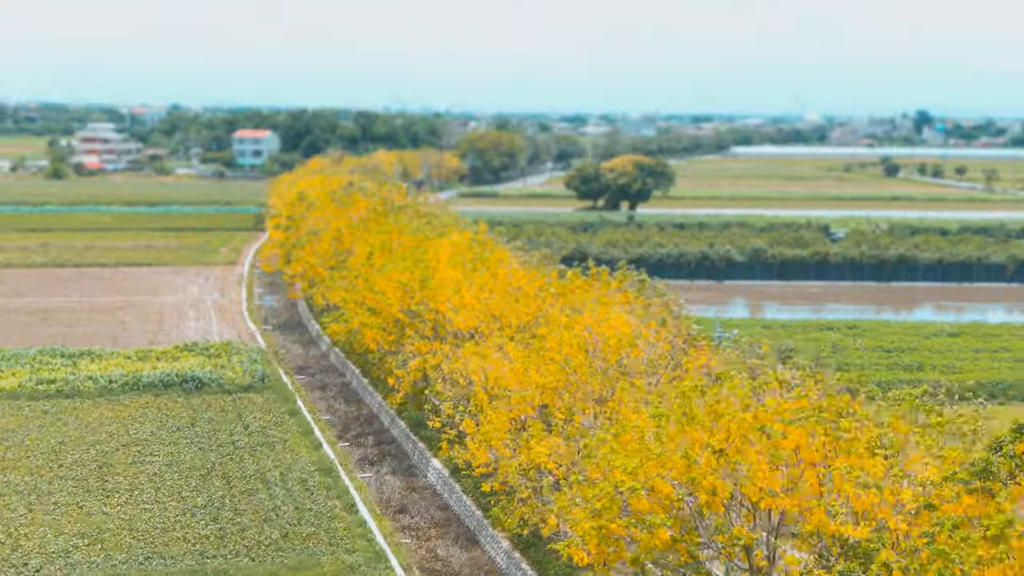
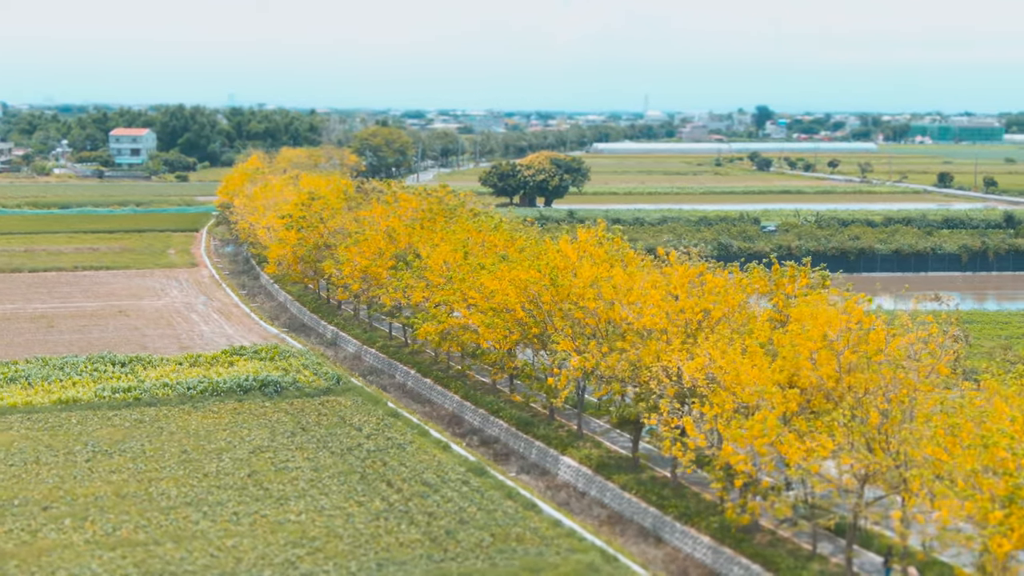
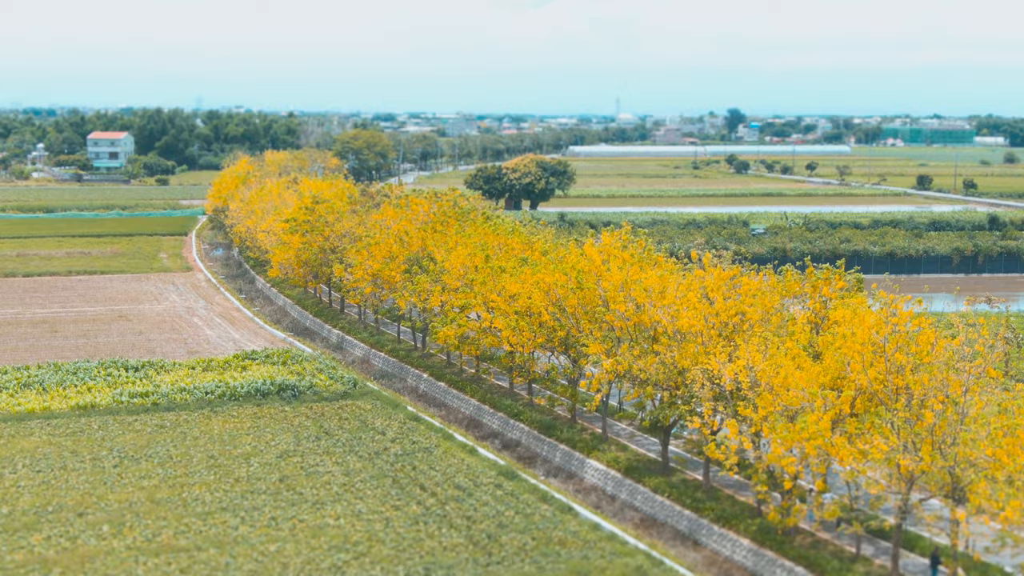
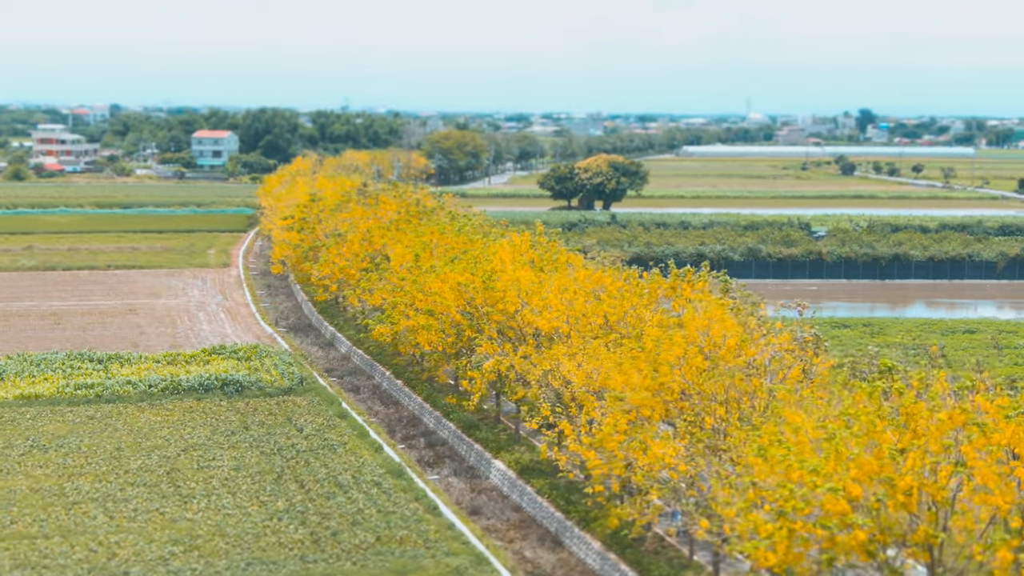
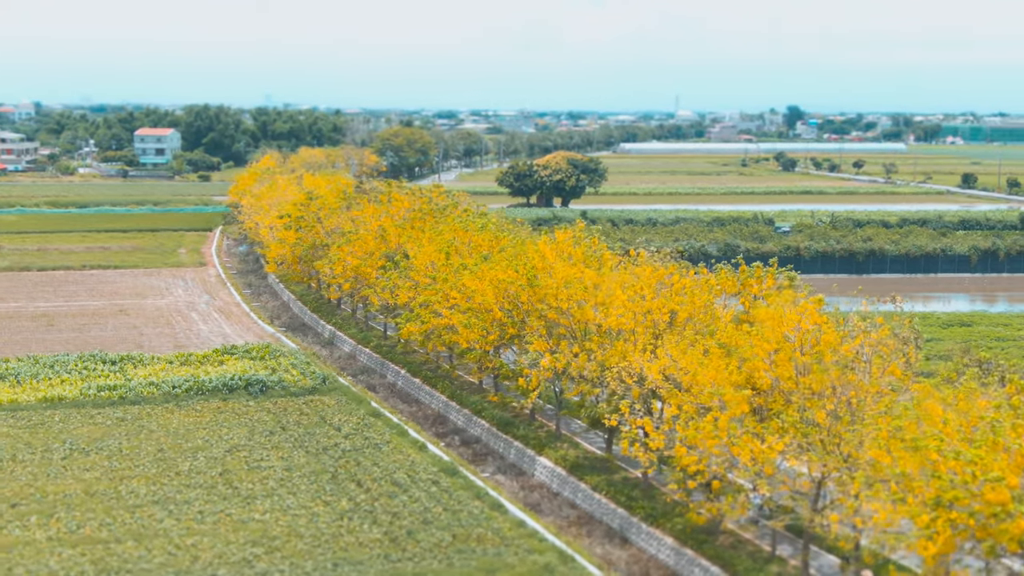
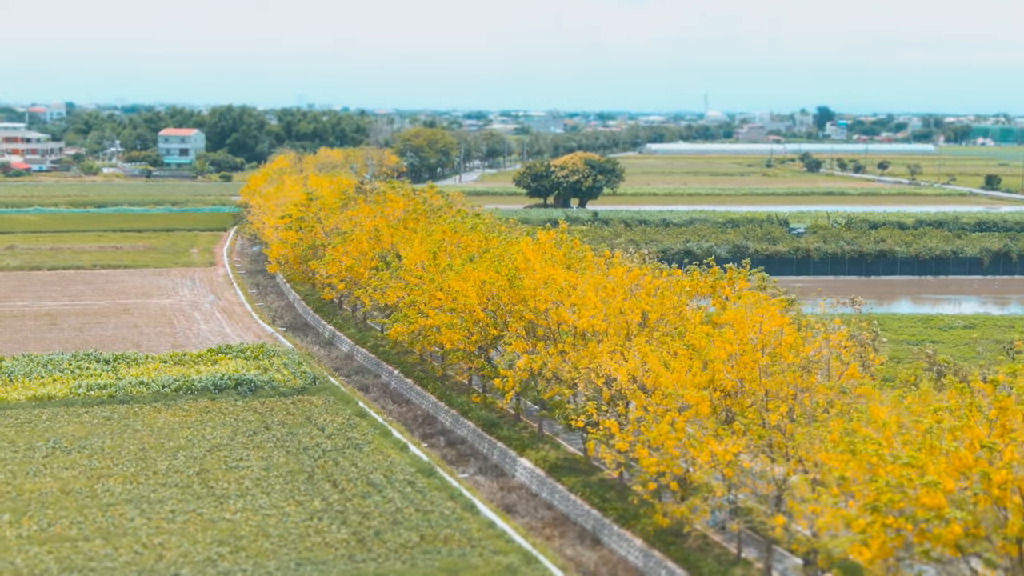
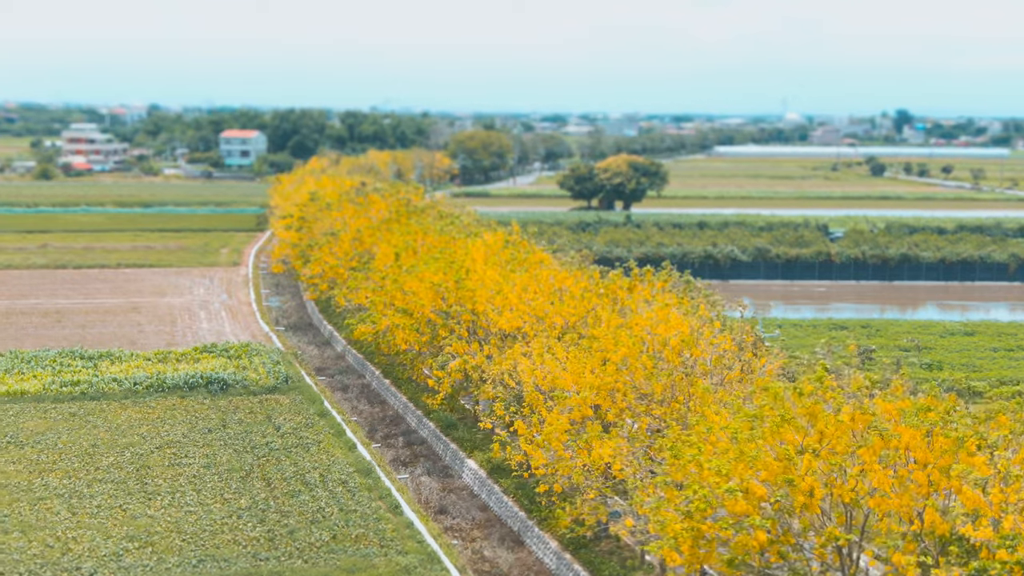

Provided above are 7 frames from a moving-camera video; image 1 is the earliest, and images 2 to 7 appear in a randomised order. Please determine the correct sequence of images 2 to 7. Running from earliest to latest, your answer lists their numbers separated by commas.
7, 4, 6, 5, 2, 3
